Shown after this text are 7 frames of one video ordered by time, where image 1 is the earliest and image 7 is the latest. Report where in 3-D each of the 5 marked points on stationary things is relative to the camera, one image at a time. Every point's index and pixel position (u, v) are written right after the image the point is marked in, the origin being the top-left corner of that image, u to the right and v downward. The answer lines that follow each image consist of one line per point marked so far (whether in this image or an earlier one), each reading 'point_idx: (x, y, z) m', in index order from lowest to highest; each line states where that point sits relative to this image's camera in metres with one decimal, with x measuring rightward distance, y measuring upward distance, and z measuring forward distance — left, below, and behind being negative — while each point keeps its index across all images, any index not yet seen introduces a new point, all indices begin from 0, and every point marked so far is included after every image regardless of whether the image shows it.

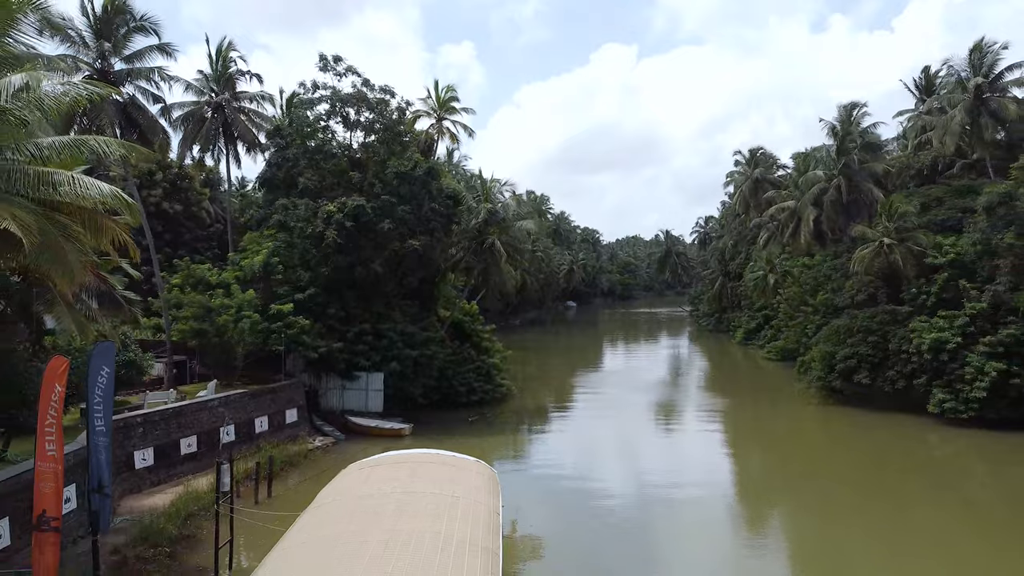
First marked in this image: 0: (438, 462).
0: (-0.7, -1.6, +9.5) m
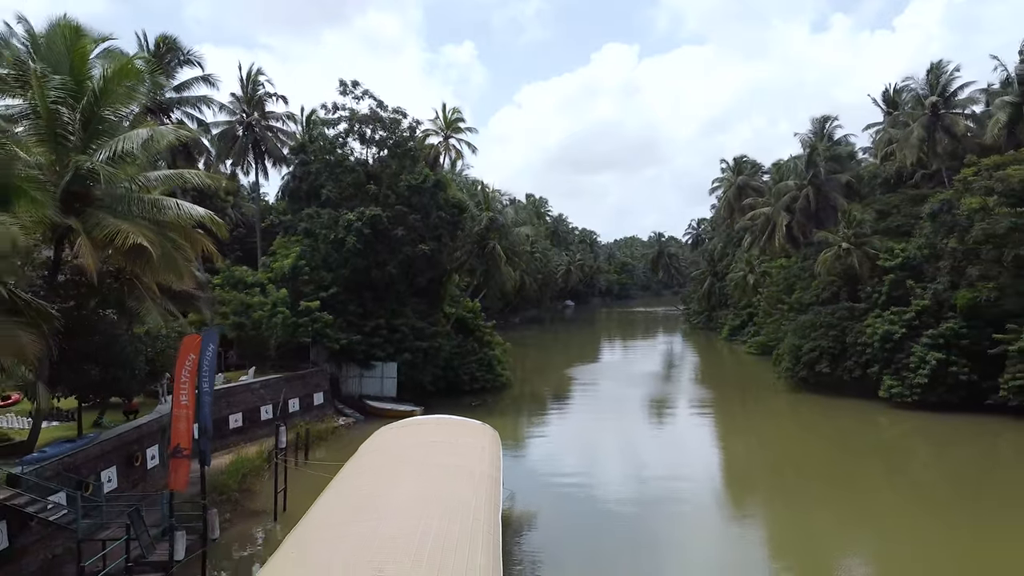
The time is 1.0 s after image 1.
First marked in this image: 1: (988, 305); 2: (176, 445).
0: (-0.7, -1.6, +11.9) m
1: (+9.5, -0.3, +19.9) m
2: (-2.9, -1.4, +9.0) m
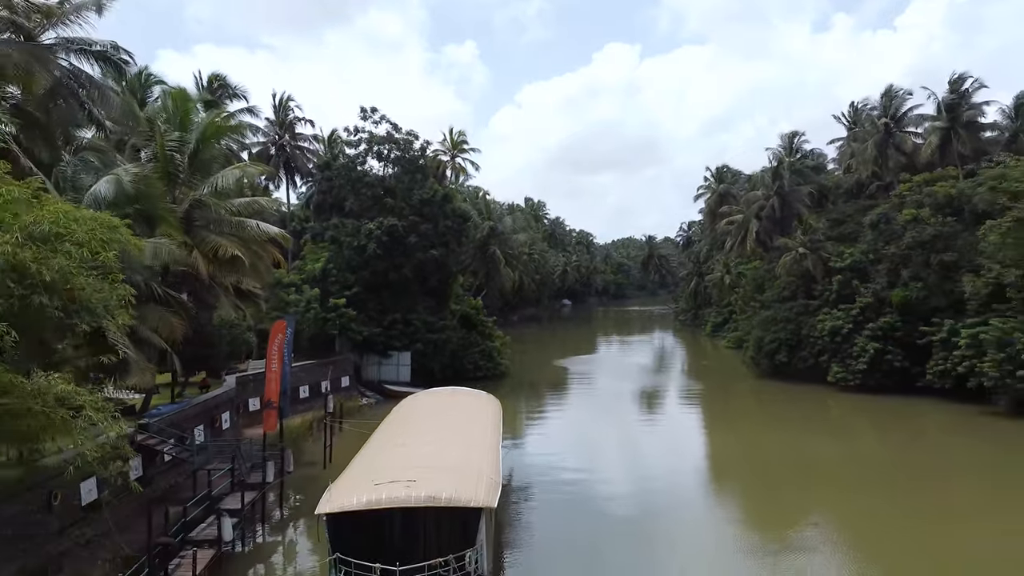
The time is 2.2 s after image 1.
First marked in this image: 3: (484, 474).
0: (-0.8, -1.6, +15.2) m
1: (+9.5, -0.3, +23.3) m
2: (-2.9, -1.4, +12.3) m
3: (-0.3, -1.7, +9.3) m
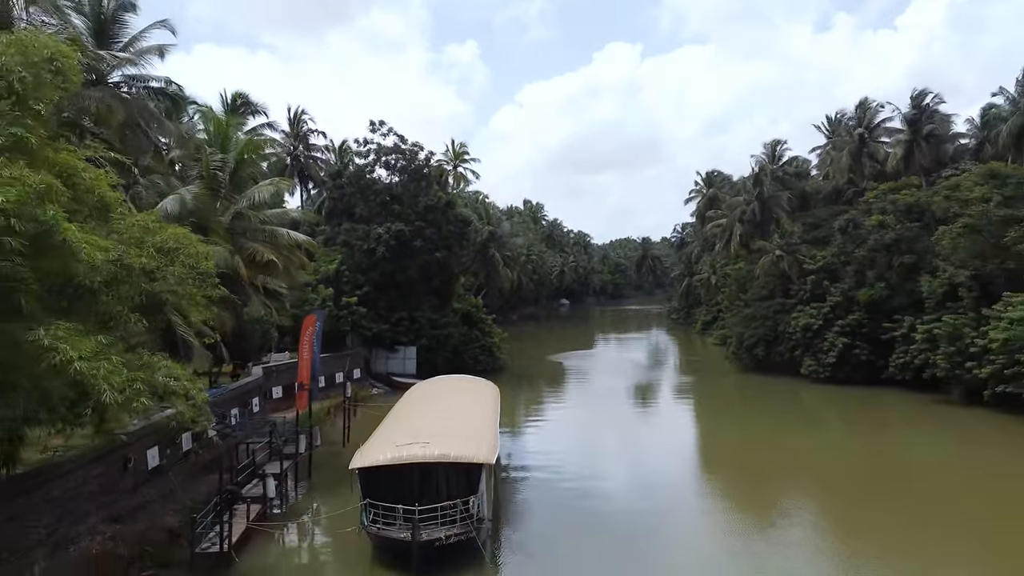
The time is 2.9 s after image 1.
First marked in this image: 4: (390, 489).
0: (-0.9, -1.6, +17.3) m
1: (+9.4, -0.3, +25.3) m
2: (-3.0, -1.4, +14.4) m
3: (-0.3, -1.7, +11.3) m
4: (-1.3, -2.1, +10.5) m
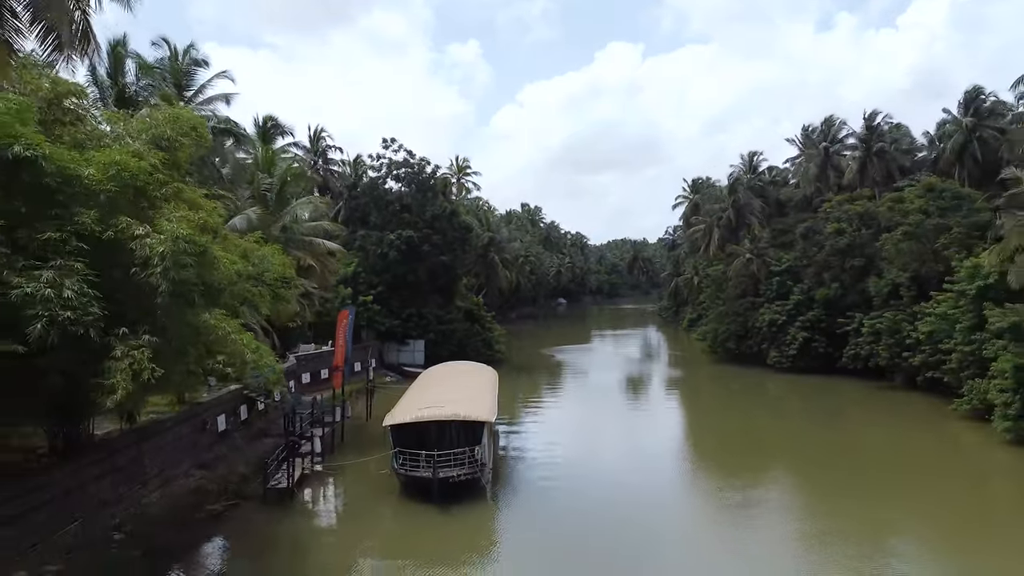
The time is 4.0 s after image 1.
0: (-0.9, -1.6, +20.5) m
1: (+9.4, -0.3, +28.6) m
2: (-3.1, -1.4, +17.7) m
3: (-0.4, -1.7, +14.6) m
4: (-1.3, -2.1, +13.7) m
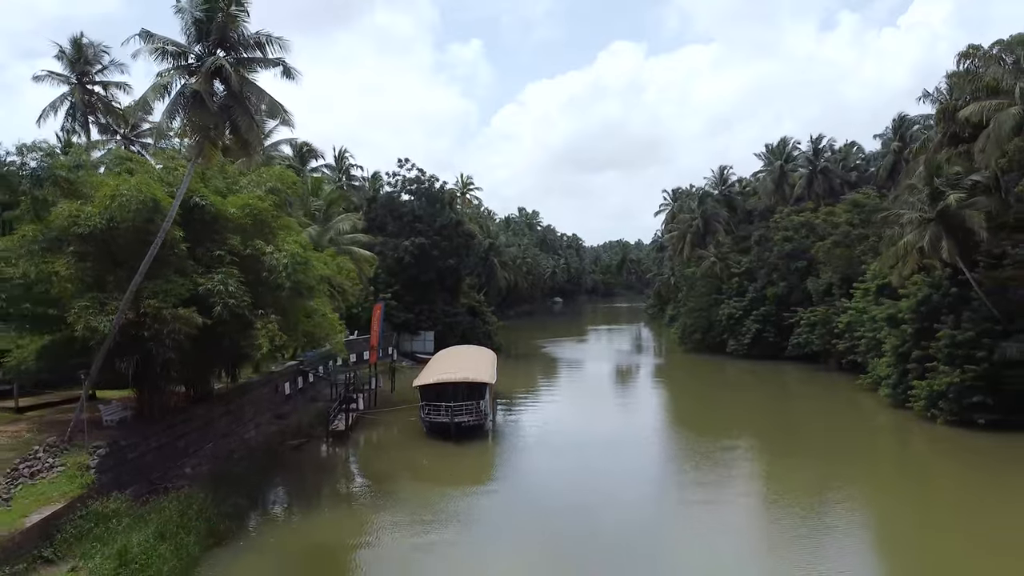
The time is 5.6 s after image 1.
0: (-1.0, -1.6, +25.7) m
1: (+9.3, -0.3, +33.7) m
2: (-3.2, -1.3, +22.8) m
3: (-0.5, -1.7, +19.7) m
4: (-1.5, -2.1, +18.8) m
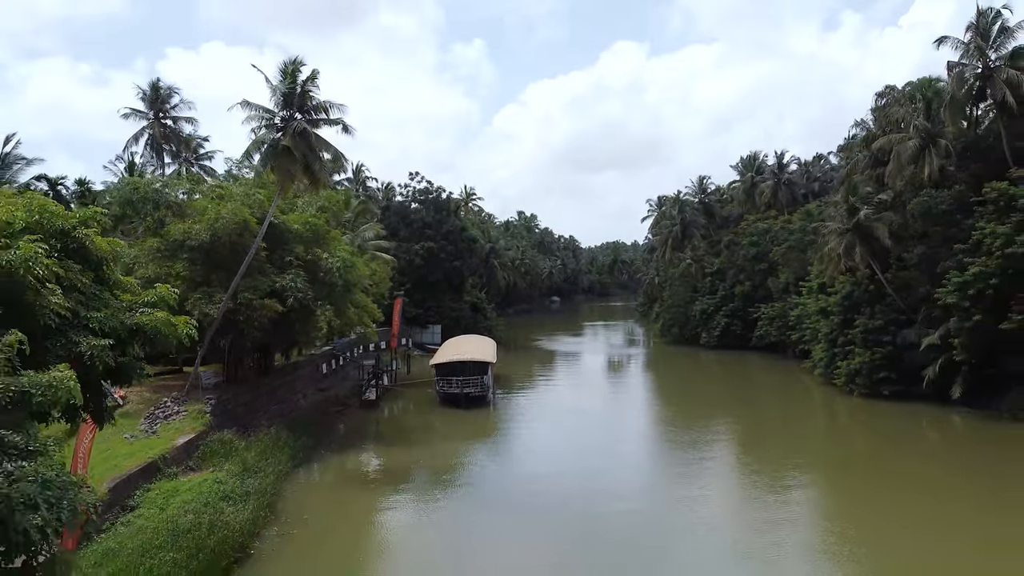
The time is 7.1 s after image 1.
0: (-1.1, -1.5, +30.2) m
1: (+9.2, -0.2, +38.3) m
2: (-3.3, -1.3, +27.4) m
3: (-0.6, -1.6, +24.3) m
4: (-1.5, -2.0, +23.4) m
